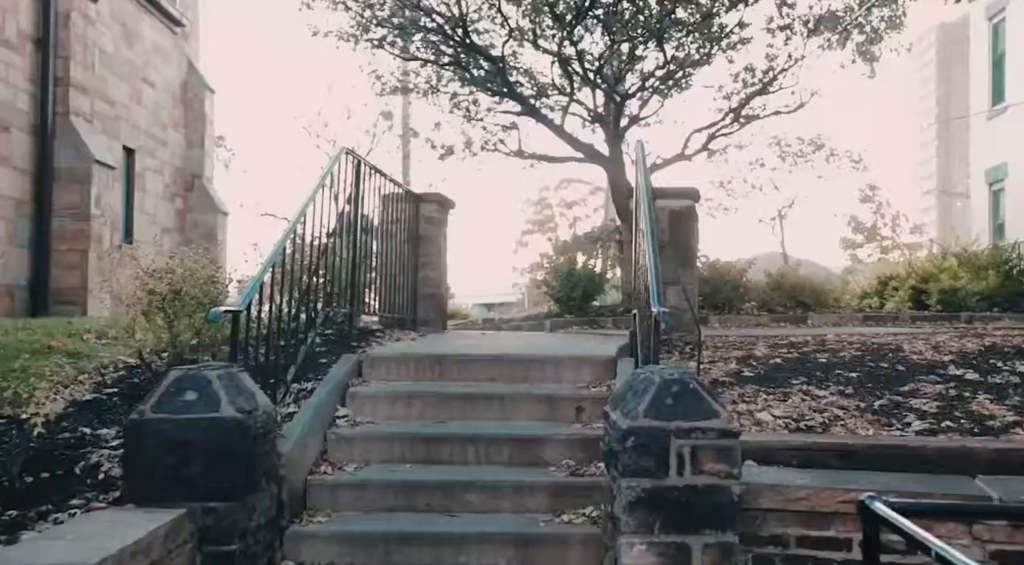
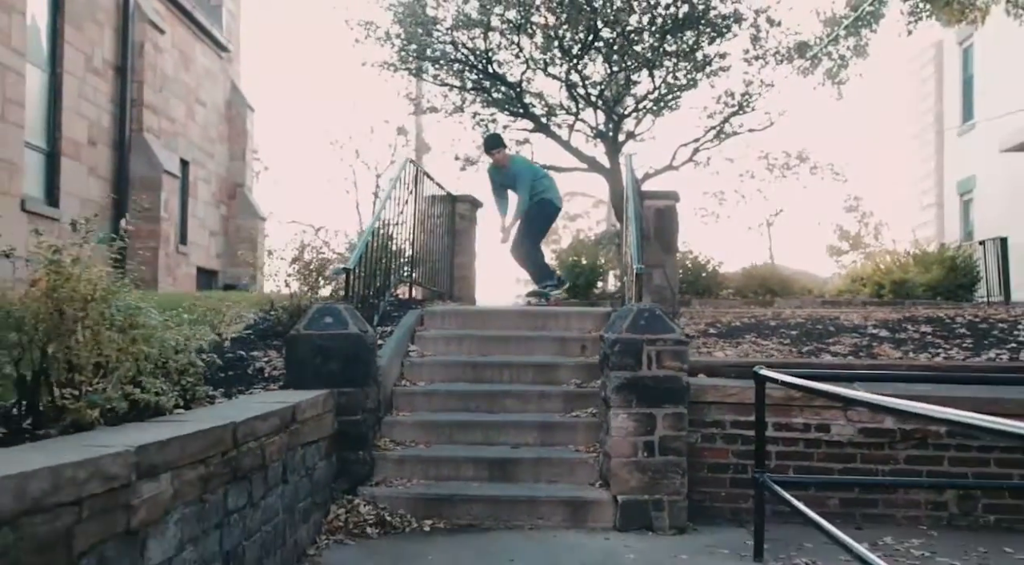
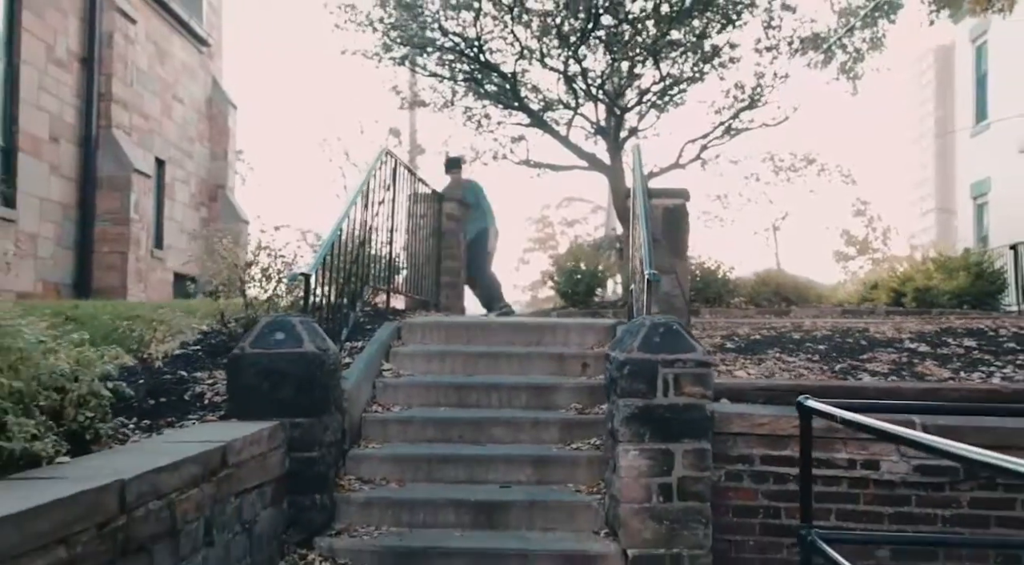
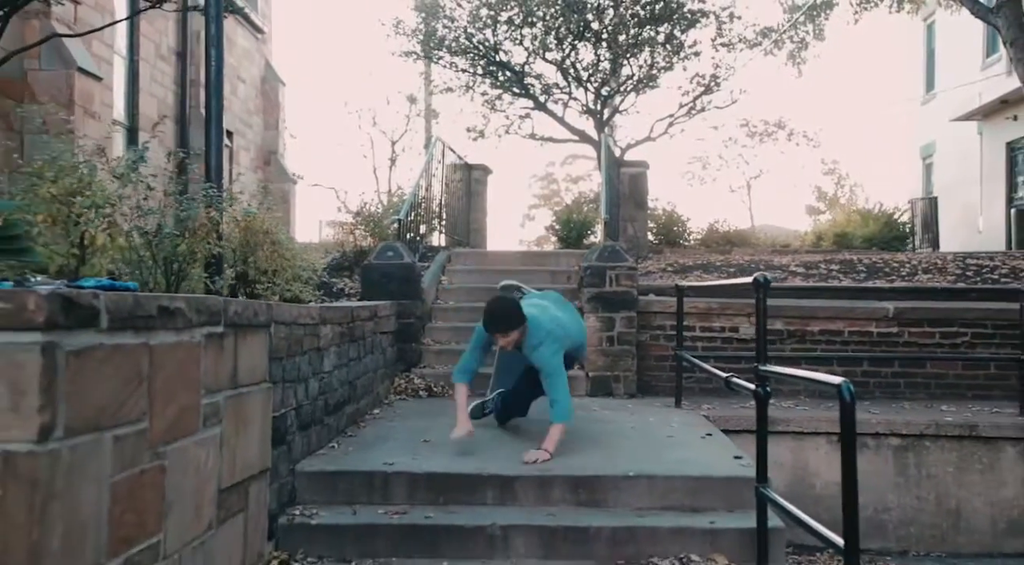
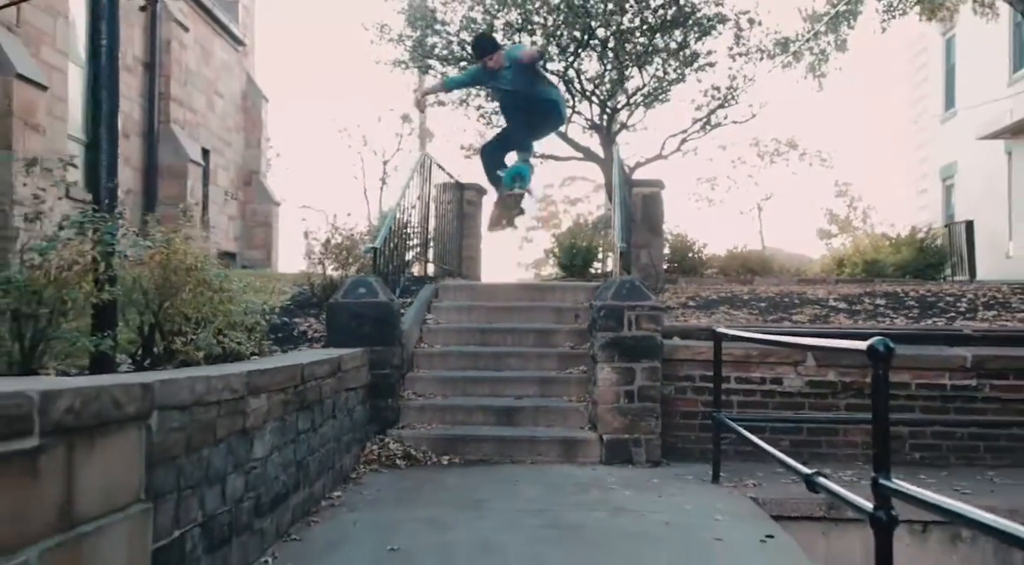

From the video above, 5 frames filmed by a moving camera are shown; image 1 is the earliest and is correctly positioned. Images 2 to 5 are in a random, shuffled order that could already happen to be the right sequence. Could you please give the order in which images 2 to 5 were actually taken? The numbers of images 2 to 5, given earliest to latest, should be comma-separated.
3, 2, 5, 4
